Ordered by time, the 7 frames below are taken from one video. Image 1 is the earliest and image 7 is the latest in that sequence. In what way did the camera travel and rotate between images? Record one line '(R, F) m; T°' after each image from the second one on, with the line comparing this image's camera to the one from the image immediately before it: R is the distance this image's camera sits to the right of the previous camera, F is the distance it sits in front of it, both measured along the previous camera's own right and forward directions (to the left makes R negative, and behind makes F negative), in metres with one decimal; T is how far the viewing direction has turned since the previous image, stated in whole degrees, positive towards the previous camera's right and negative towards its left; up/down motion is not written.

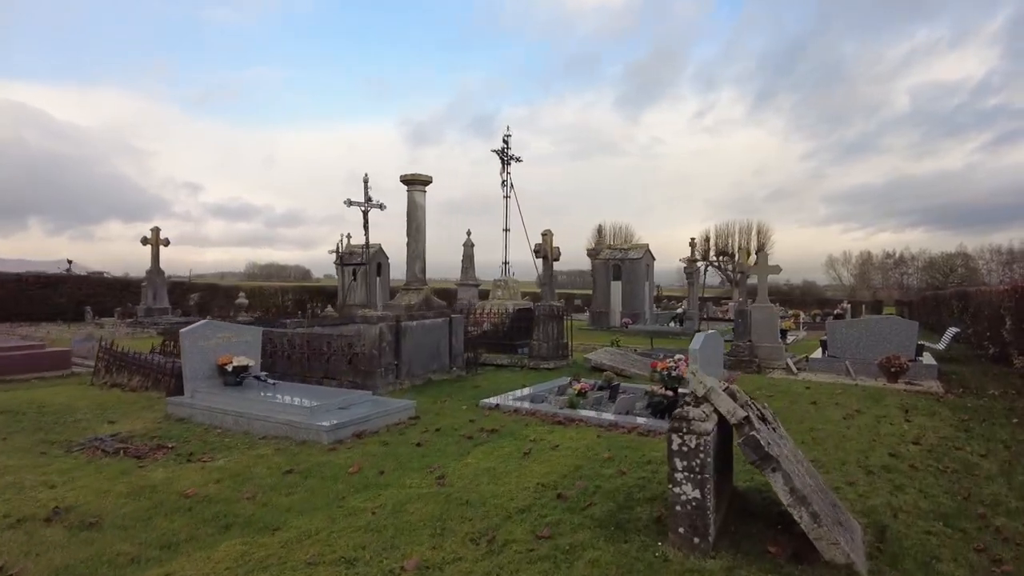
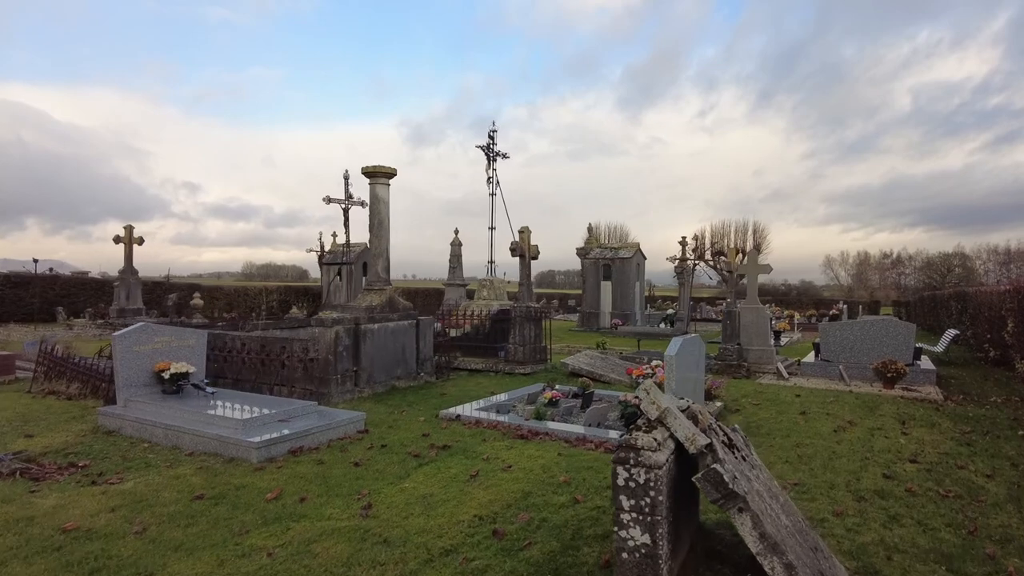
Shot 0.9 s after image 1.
(+0.5, +0.7) m; 0°
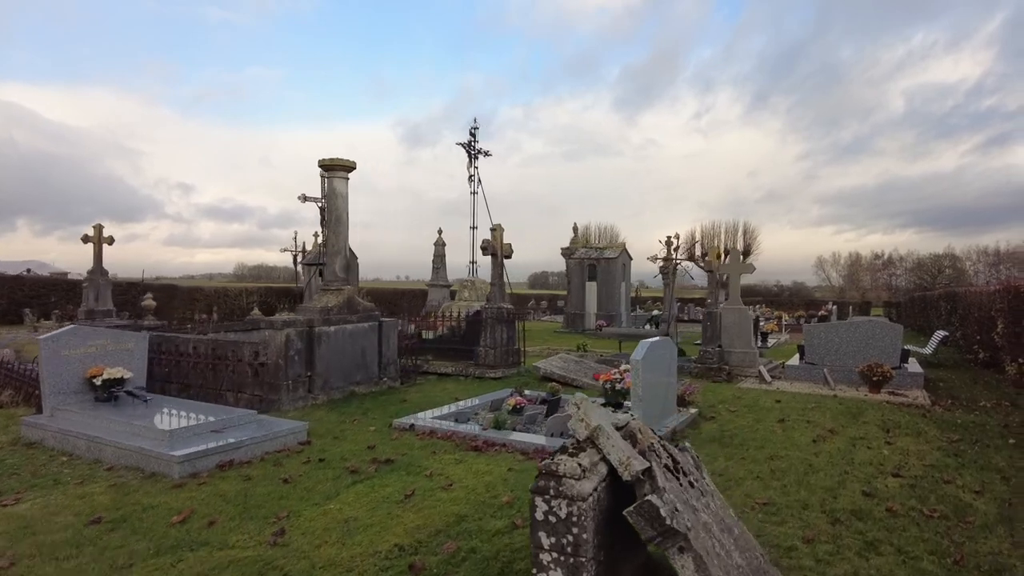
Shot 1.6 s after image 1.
(+0.5, +0.6) m; +1°
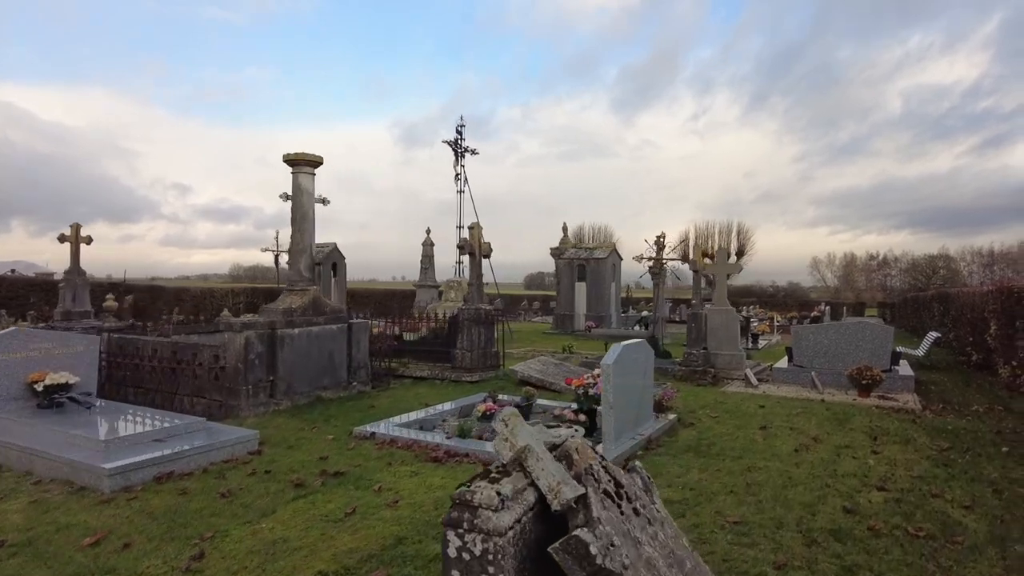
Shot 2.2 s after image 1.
(+0.4, +0.4) m; 0°
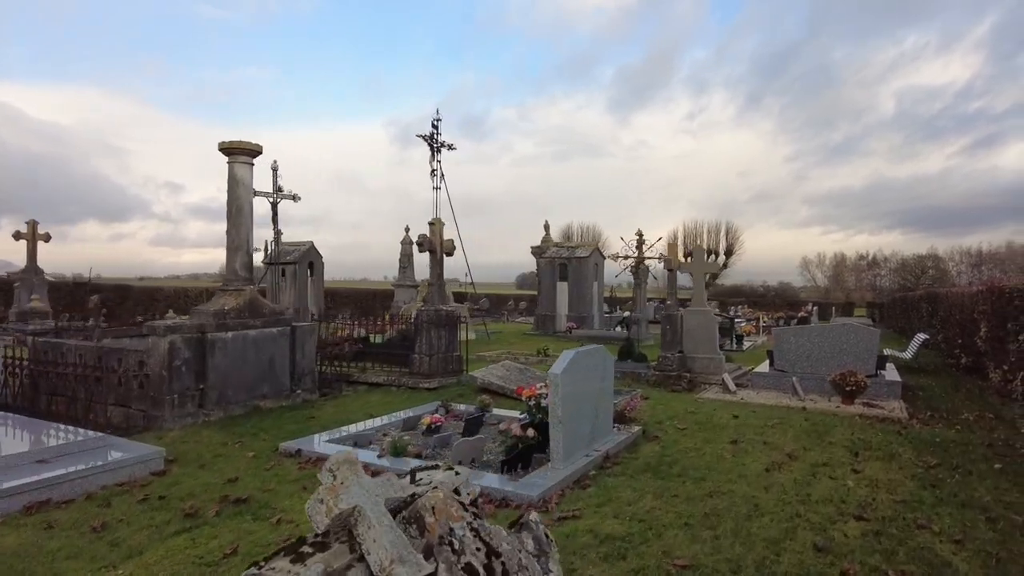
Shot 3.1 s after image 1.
(+0.5, +0.7) m; +1°
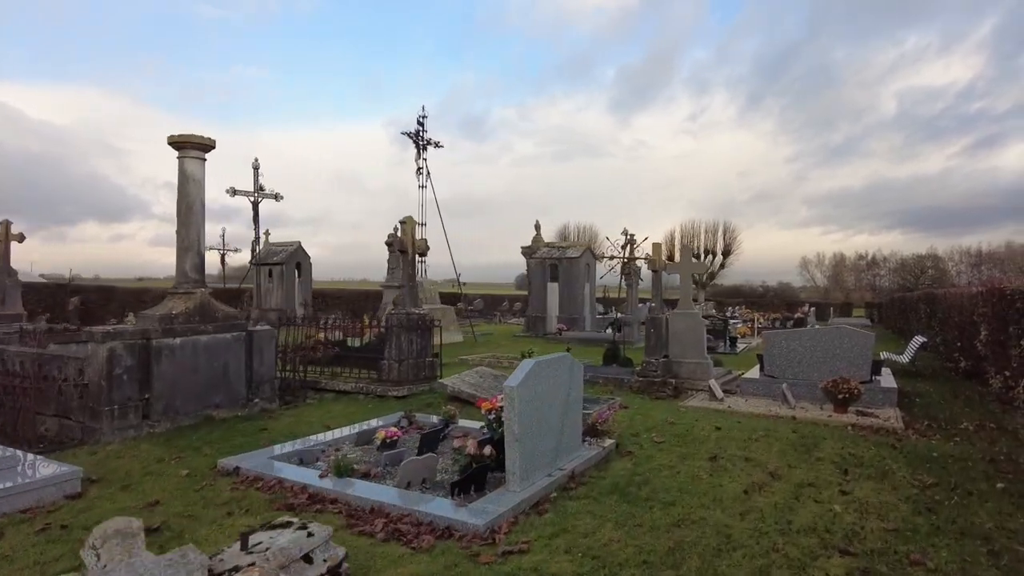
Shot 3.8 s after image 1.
(+0.4, +0.5) m; 0°
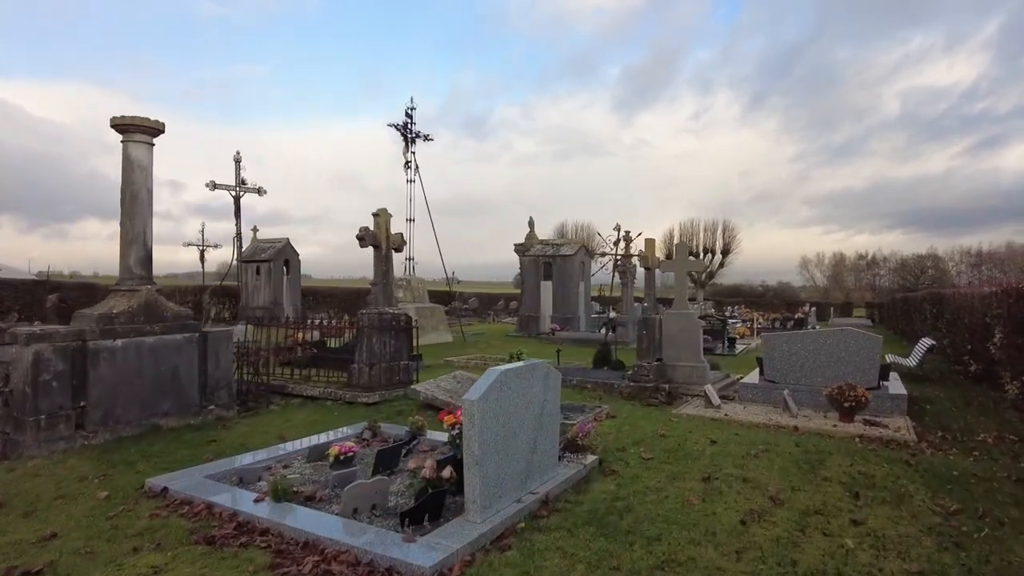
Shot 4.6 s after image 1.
(+0.3, +0.7) m; 0°
